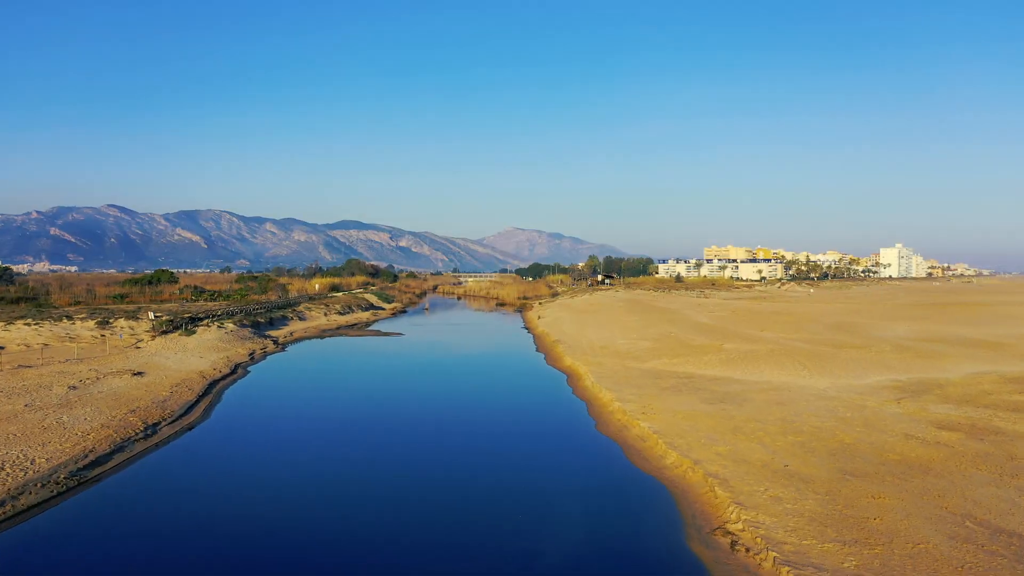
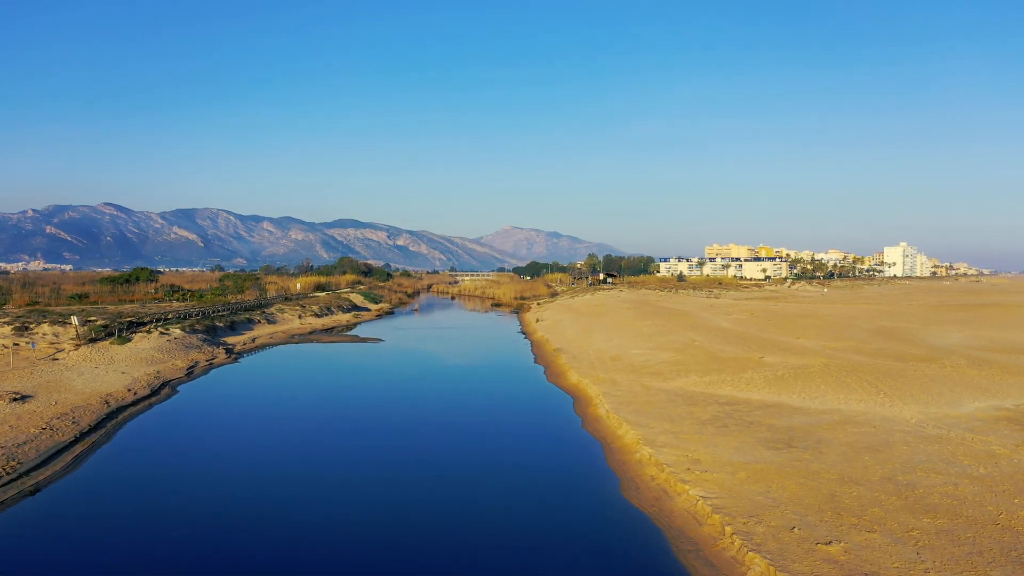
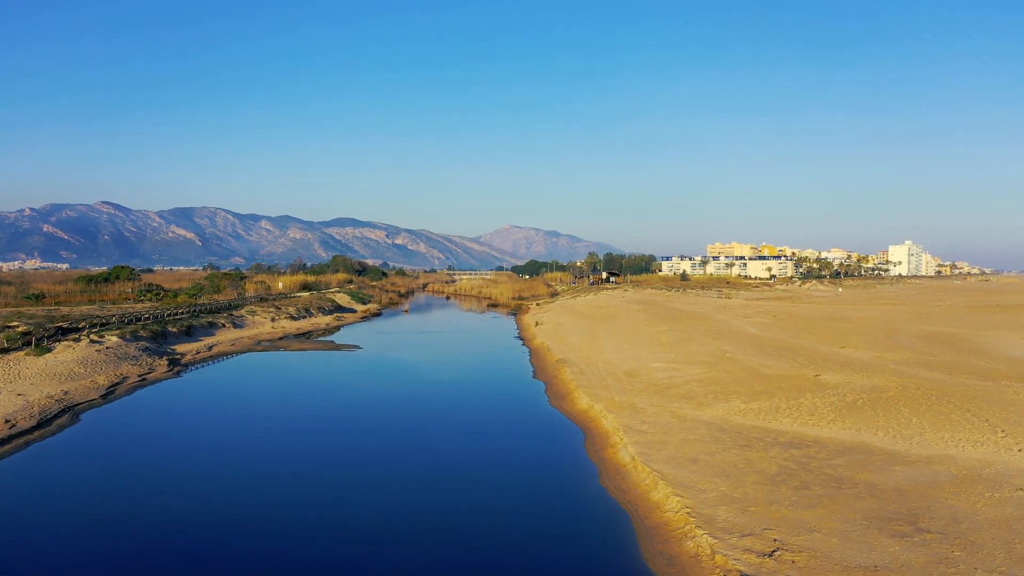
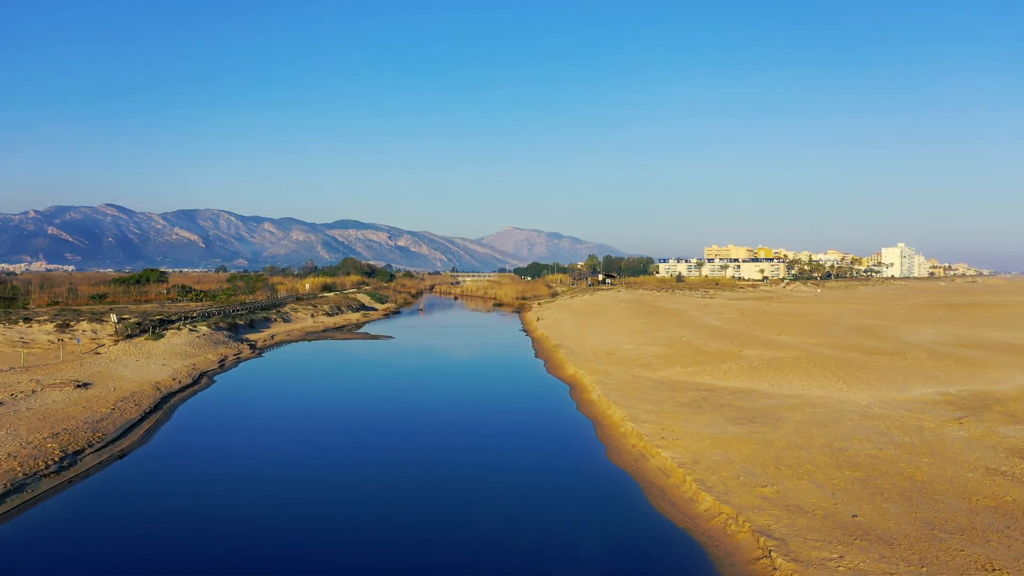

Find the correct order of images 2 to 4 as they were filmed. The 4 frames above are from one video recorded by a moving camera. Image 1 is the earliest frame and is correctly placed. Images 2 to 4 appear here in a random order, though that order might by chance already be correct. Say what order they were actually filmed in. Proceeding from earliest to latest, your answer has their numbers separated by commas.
4, 2, 3
